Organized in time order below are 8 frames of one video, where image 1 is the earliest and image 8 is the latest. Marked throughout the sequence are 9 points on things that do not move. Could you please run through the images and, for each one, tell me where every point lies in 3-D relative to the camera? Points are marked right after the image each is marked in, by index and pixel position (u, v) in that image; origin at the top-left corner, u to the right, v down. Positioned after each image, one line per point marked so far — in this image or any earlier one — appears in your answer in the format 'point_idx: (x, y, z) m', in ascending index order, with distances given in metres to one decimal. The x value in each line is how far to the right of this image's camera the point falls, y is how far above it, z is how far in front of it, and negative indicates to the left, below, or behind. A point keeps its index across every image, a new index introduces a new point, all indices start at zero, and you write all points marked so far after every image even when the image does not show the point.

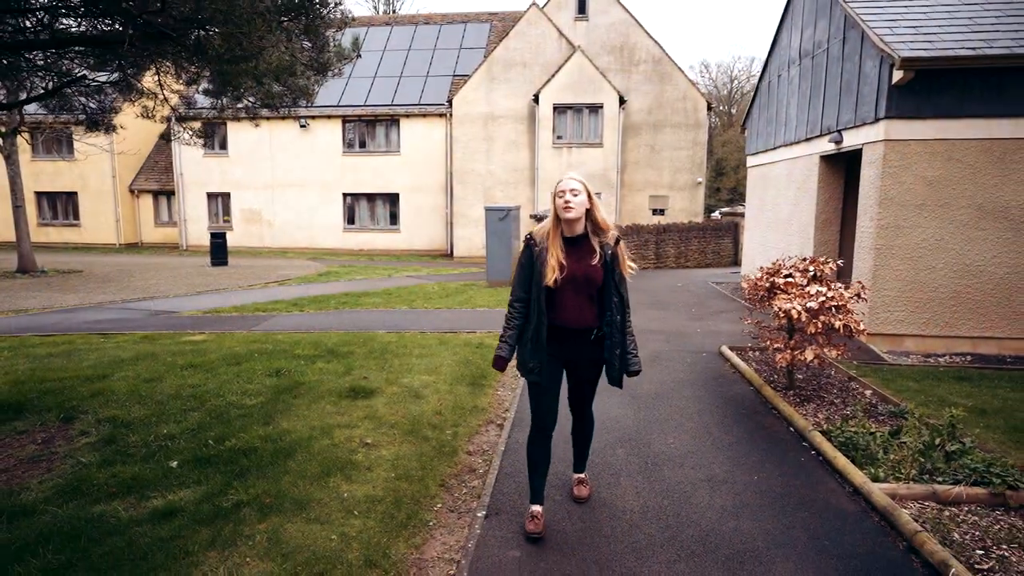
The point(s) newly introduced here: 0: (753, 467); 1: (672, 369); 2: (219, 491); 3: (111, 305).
0: (+1.7, -1.2, +4.1) m
1: (+1.8, -0.9, +6.5) m
2: (-1.8, -1.2, +3.6) m
3: (-8.2, -0.3, +12.1) m
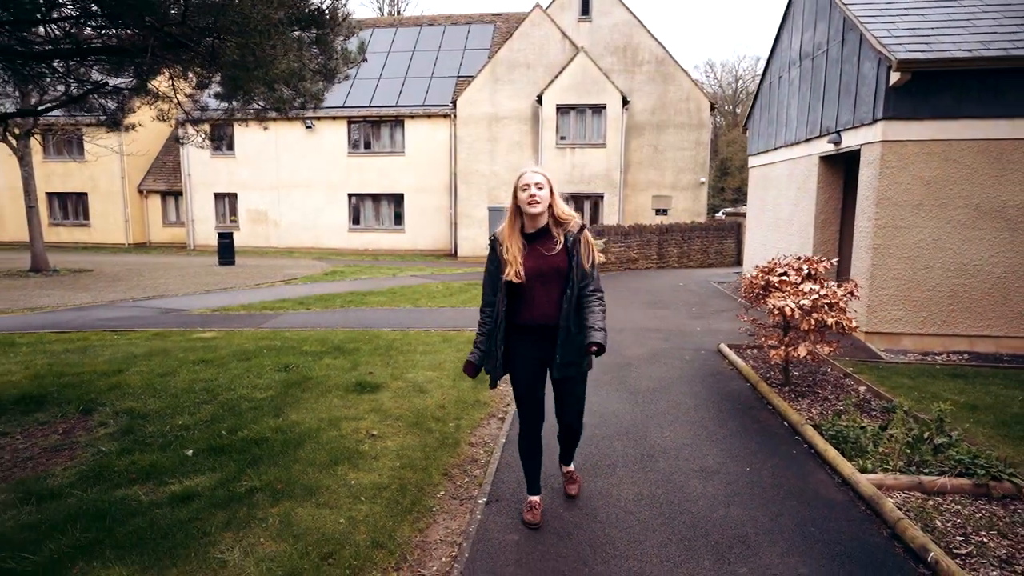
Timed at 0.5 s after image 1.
0: (+1.7, -1.2, +4.3) m
1: (+1.8, -0.9, +6.6) m
2: (-1.8, -1.2, +3.8) m
3: (-8.1, -0.3, +12.3) m
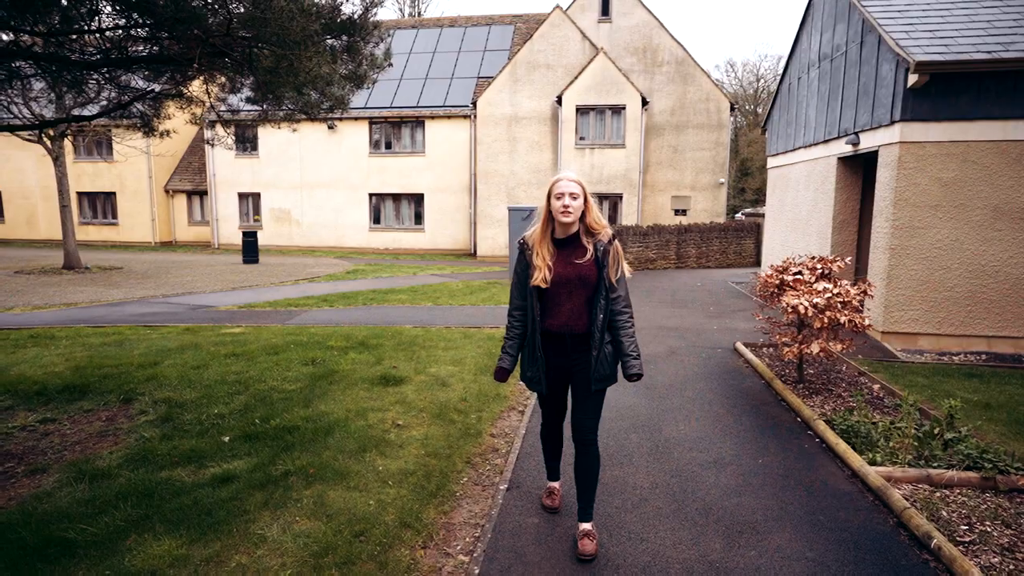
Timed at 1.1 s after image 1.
0: (+1.8, -1.2, +4.4) m
1: (+2.0, -0.9, +6.7) m
2: (-1.7, -1.2, +4.0) m
3: (-7.7, -0.2, +12.7) m
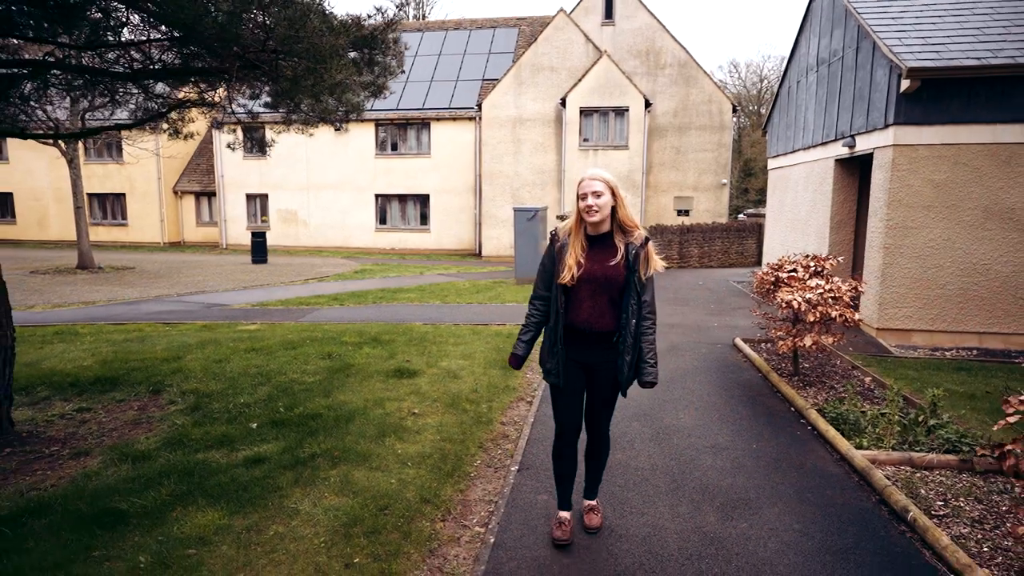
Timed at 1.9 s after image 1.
0: (+1.9, -1.2, +4.7) m
1: (+2.1, -0.8, +7.0) m
2: (-1.6, -1.1, +4.3) m
3: (-7.6, -0.2, +13.0) m
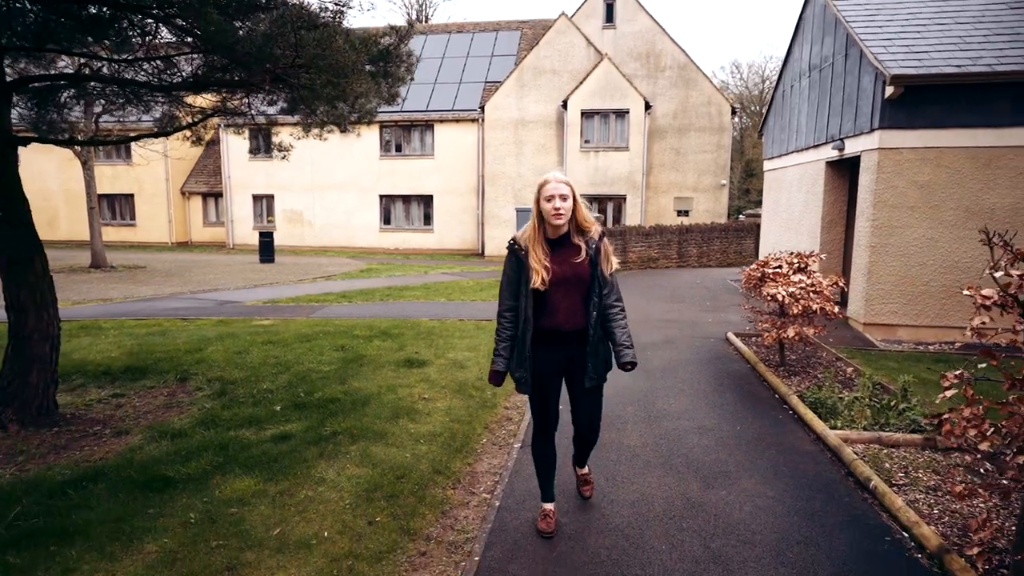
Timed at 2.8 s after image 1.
0: (+1.9, -1.1, +5.1) m
1: (+2.1, -0.8, +7.4) m
2: (-1.6, -1.1, +4.7) m
3: (-7.5, -0.2, +13.5) m
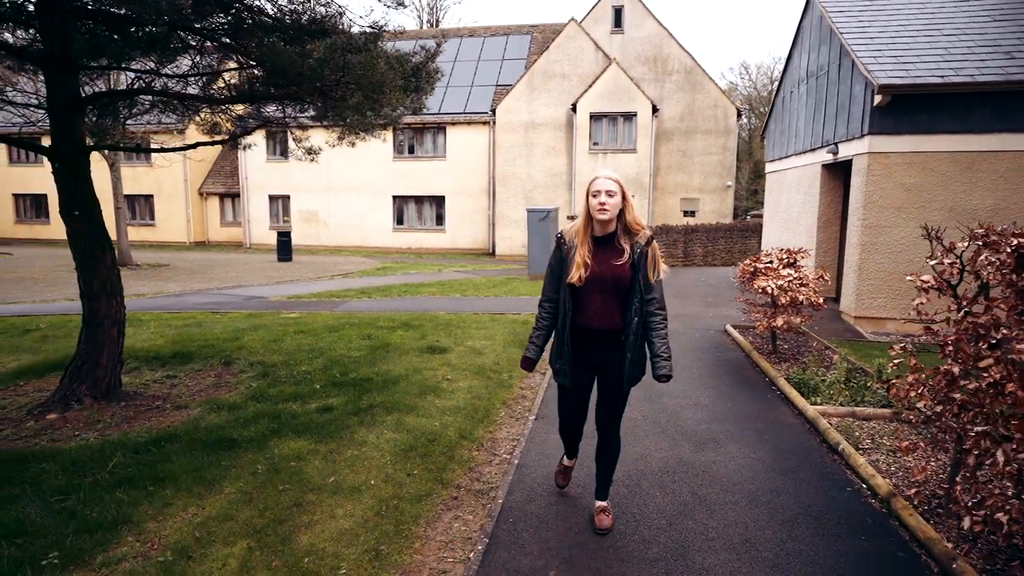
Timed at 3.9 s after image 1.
0: (+2.1, -1.1, +5.7) m
1: (+2.3, -0.7, +8.0) m
2: (-1.4, -1.0, +5.4) m
3: (-7.3, -0.1, +14.2) m
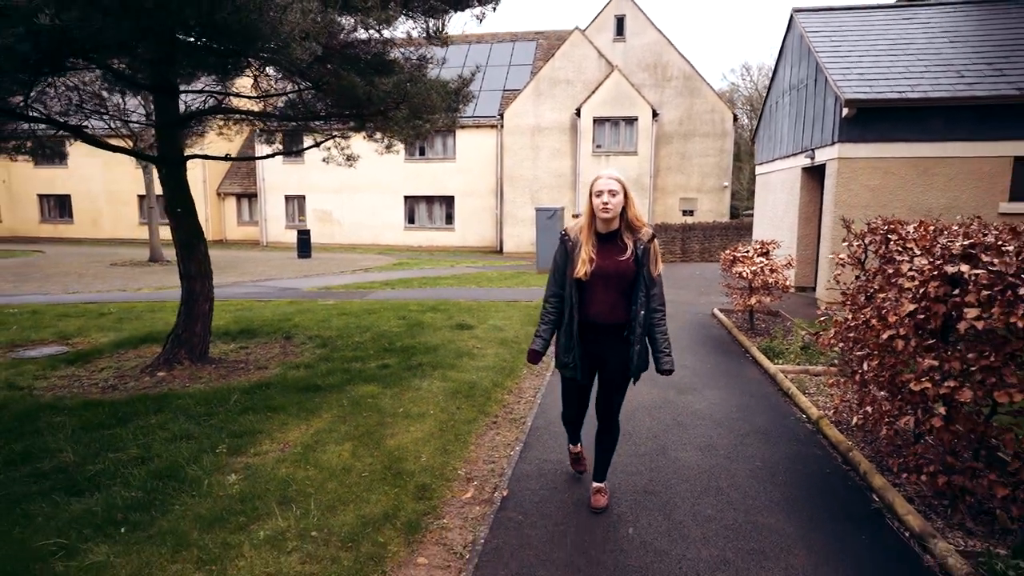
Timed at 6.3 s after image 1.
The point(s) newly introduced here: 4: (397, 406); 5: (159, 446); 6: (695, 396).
0: (+2.3, -0.9, +6.9) m
1: (+2.5, -0.5, +9.2) m
2: (-1.2, -0.8, +6.6) m
3: (-7.0, +0.1, +15.5) m
4: (-1.0, -1.1, +5.2) m
5: (-2.6, -1.1, +4.3) m
6: (+1.7, -1.0, +5.6) m
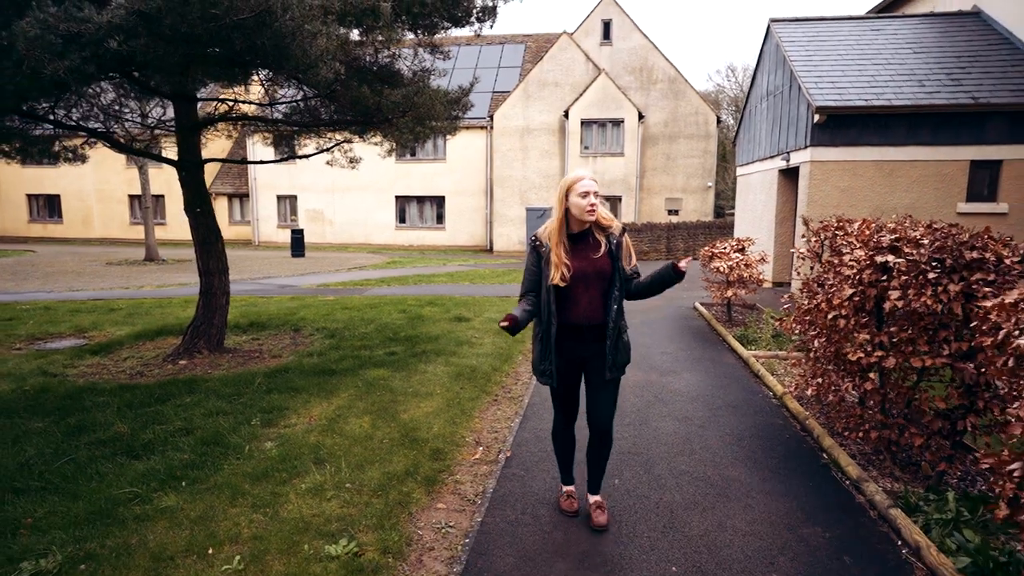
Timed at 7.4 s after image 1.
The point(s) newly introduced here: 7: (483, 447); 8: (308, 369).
0: (+2.3, -0.8, +7.5) m
1: (+2.4, -0.4, +9.9) m
2: (-1.2, -0.7, +7.2) m
3: (-7.2, +0.2, +15.9) m
4: (-1.0, -1.0, +5.8) m
5: (-2.6, -1.1, +4.8) m
6: (+1.7, -1.0, +6.3) m
7: (-0.2, -1.2, +4.6) m
8: (-2.2, -0.9, +6.4) m
